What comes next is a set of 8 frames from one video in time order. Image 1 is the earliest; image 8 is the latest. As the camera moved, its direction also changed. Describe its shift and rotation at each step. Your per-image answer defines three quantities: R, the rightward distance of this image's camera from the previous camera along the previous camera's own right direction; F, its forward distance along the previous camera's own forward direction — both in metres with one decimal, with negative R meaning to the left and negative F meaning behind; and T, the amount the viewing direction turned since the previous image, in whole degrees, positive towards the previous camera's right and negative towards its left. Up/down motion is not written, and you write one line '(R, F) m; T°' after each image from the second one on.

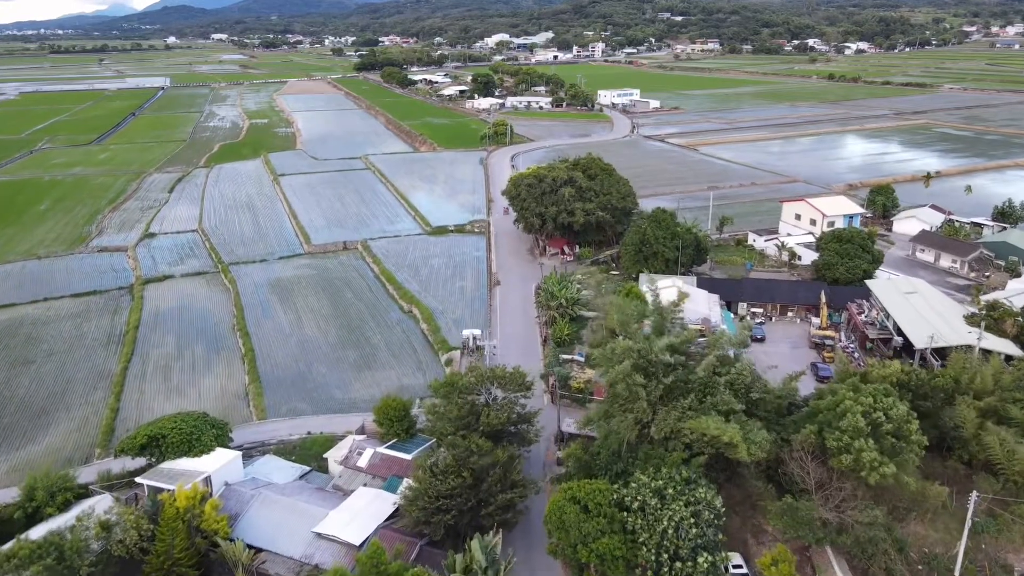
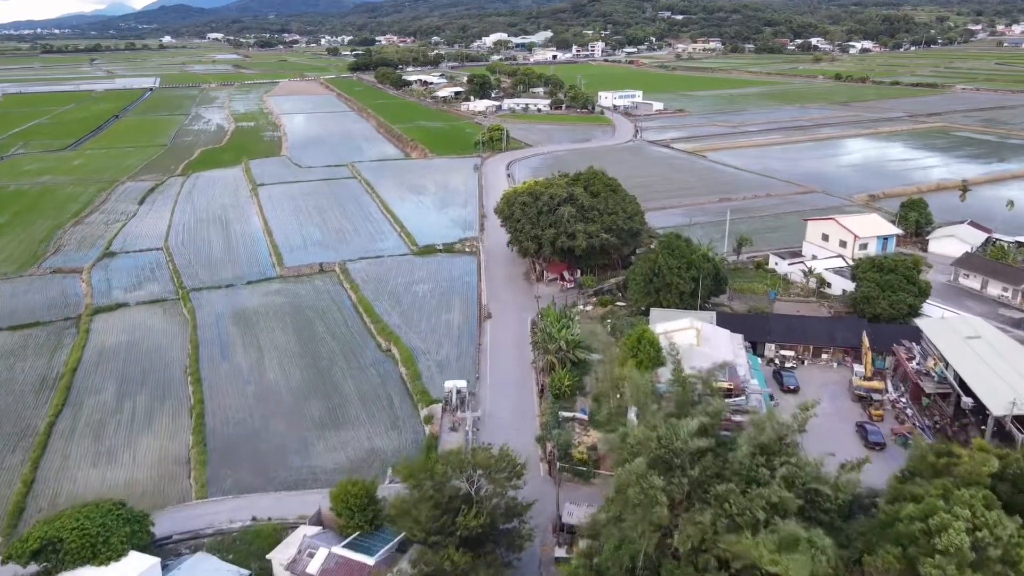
(+0.2, +2.4) m; 0°
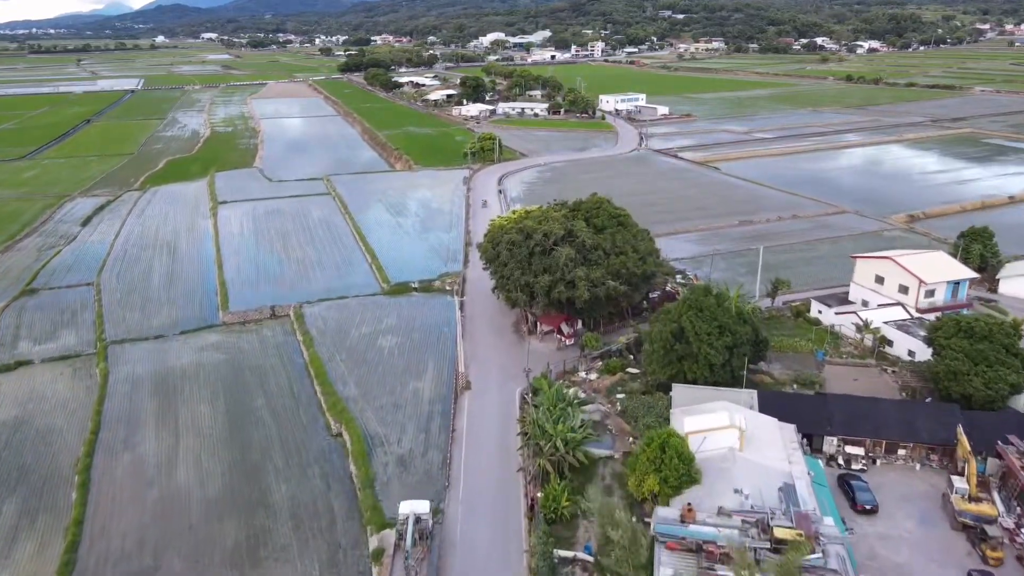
(+0.3, +3.6) m; 0°
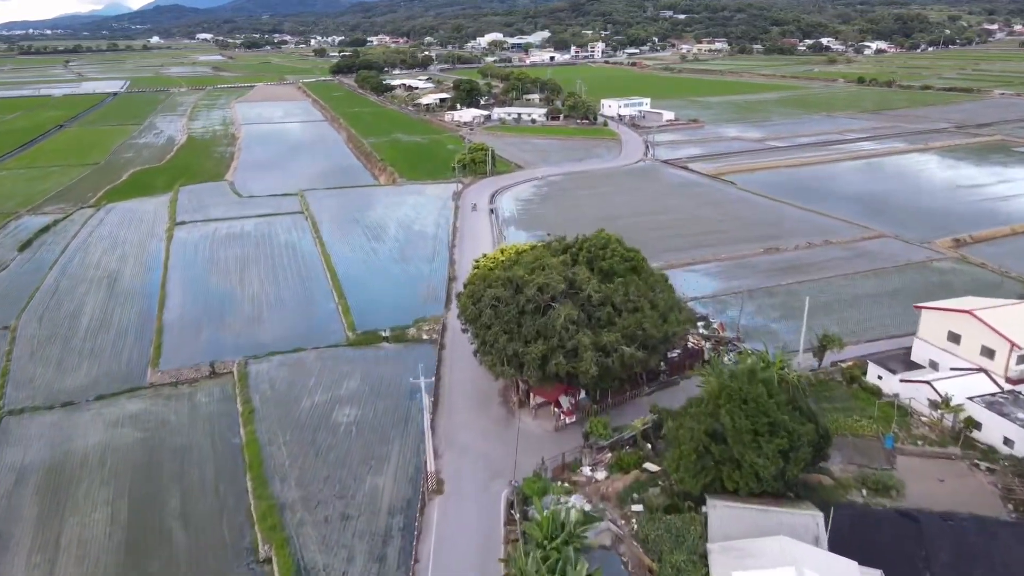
(+0.2, +3.2) m; 0°
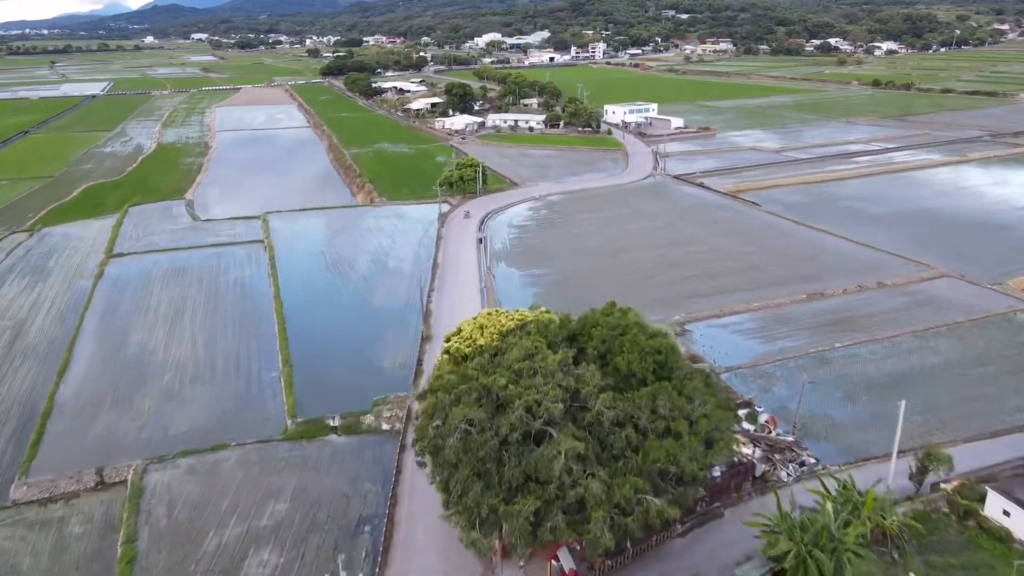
(+0.2, +3.8) m; 0°
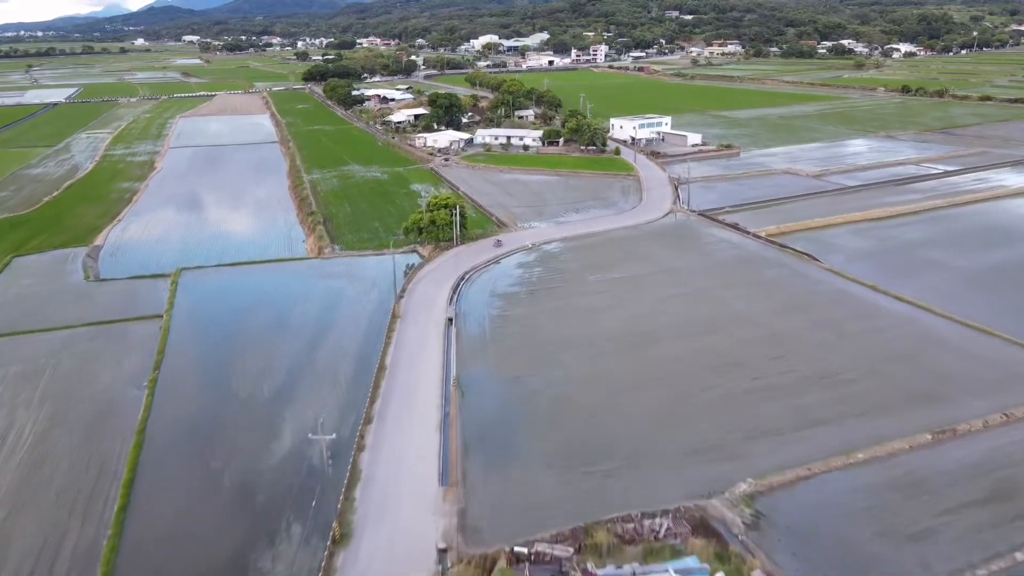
(+0.4, +6.1) m; 0°
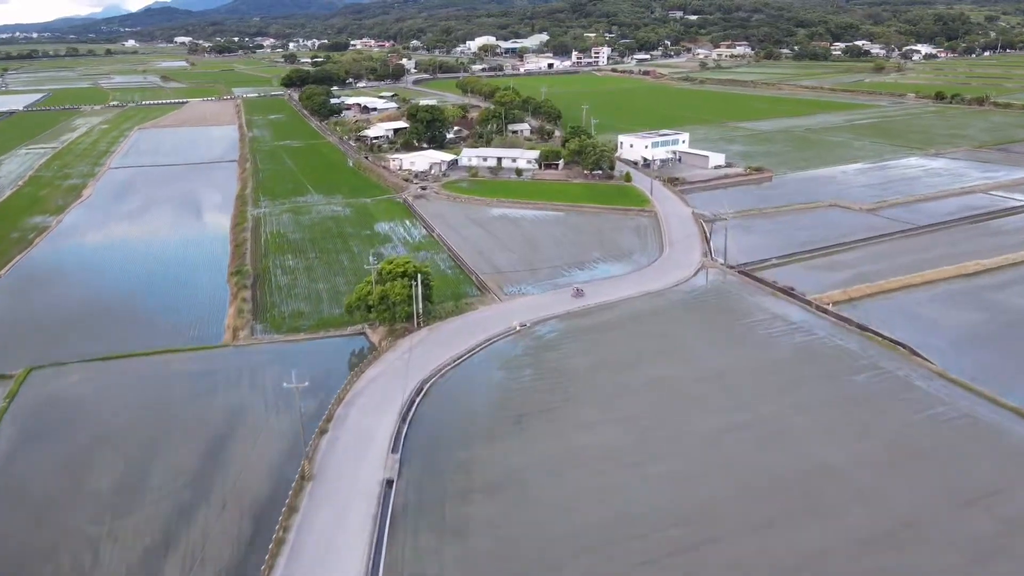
(+0.4, +5.9) m; 0°
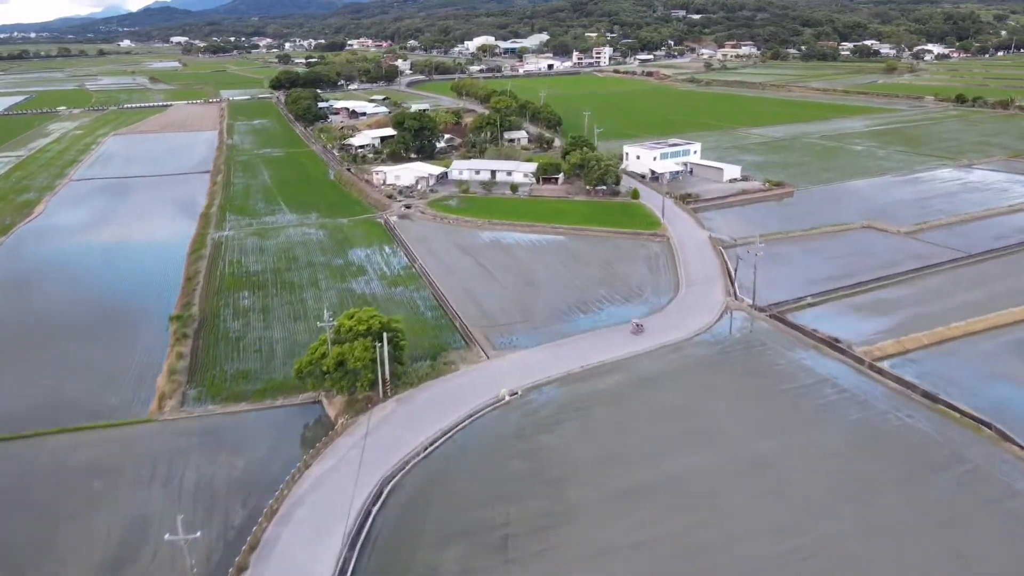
(+0.2, +3.1) m; 0°
